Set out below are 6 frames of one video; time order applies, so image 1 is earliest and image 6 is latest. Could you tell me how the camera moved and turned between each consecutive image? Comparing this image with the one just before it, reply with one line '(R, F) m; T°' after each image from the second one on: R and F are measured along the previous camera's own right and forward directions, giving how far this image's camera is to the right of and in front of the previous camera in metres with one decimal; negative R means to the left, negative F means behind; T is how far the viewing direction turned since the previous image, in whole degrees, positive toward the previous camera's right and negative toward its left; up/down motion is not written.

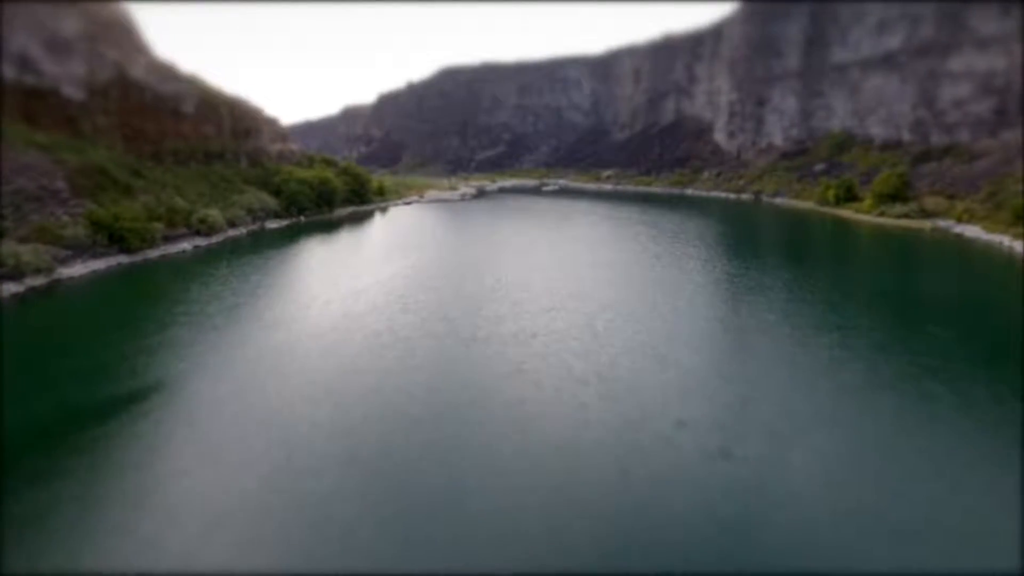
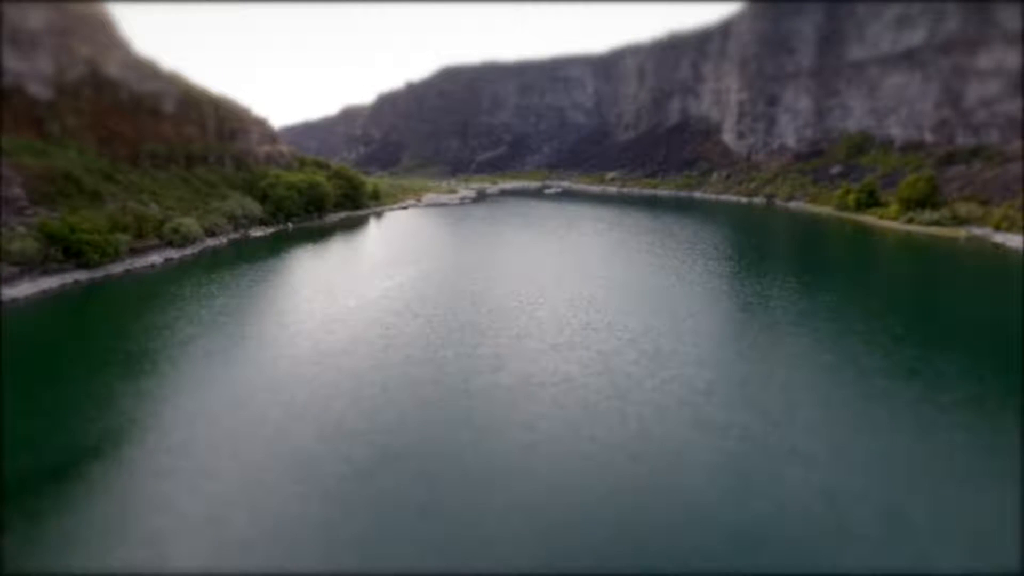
(0.0, +2.2) m; 0°
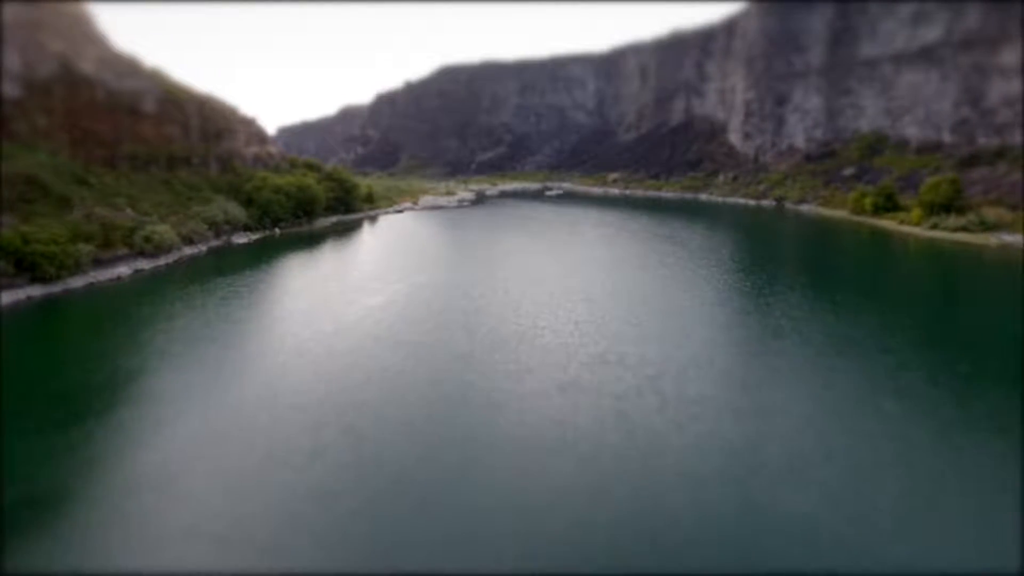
(0.0, +1.8) m; 0°
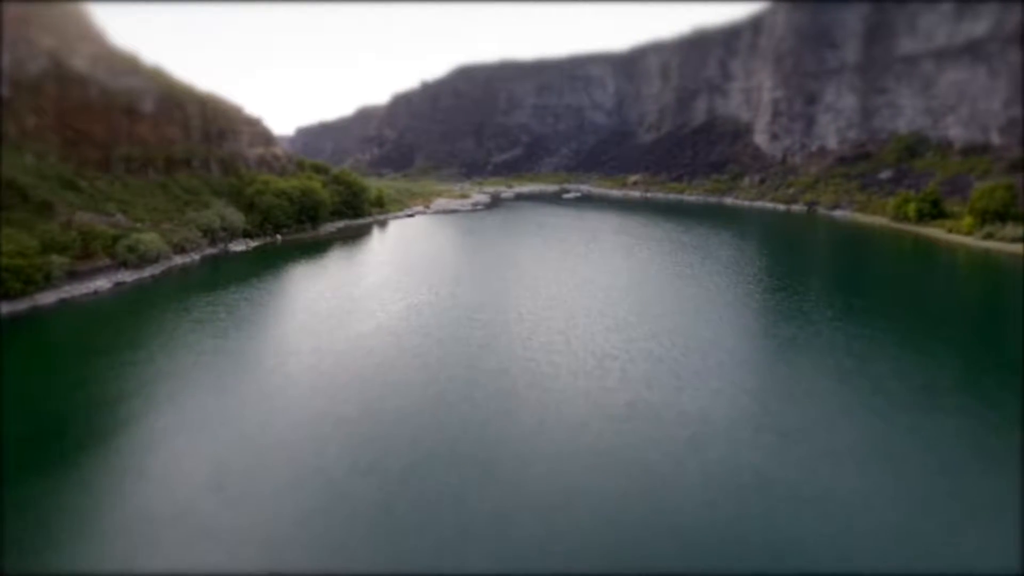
(+0.1, +2.0) m; -1°
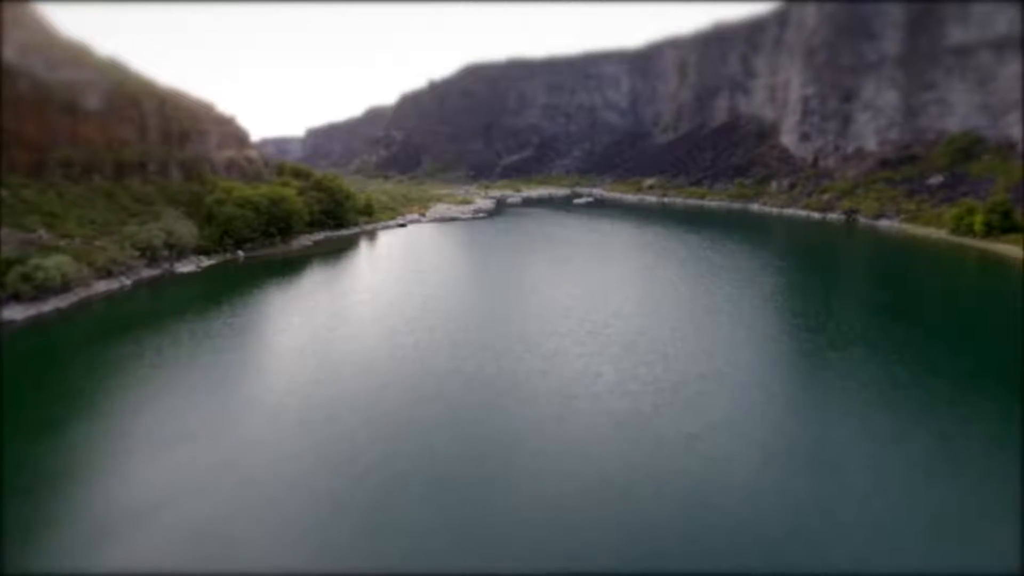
(+0.5, +4.2) m; -1°
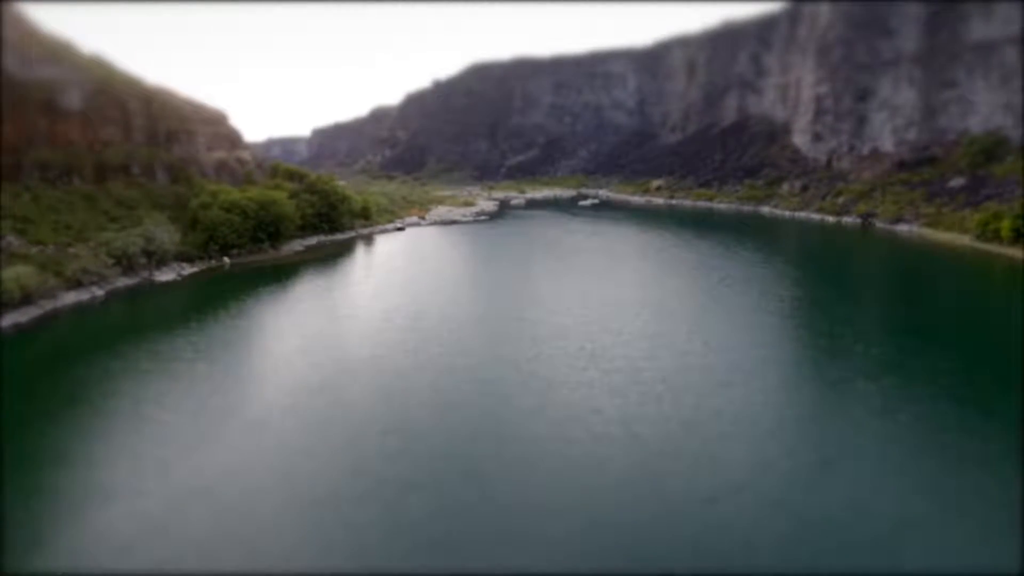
(+0.3, +1.3) m; -1°
